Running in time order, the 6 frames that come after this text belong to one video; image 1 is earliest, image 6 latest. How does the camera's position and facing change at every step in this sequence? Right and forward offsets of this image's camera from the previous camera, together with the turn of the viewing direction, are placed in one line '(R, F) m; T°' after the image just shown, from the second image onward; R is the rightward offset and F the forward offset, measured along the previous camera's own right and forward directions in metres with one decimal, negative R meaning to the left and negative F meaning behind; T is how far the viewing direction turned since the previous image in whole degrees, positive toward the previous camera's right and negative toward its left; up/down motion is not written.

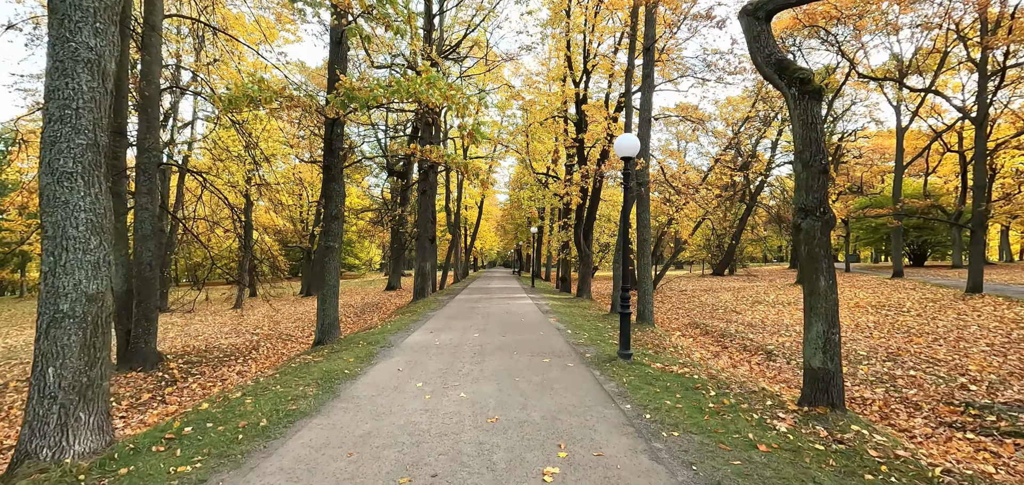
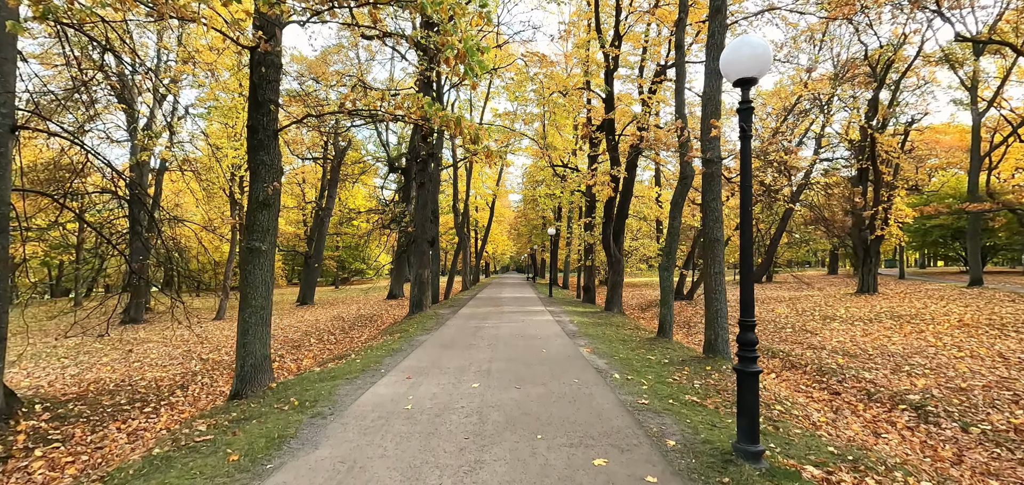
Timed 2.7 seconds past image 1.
(-0.1, +2.8) m; -2°
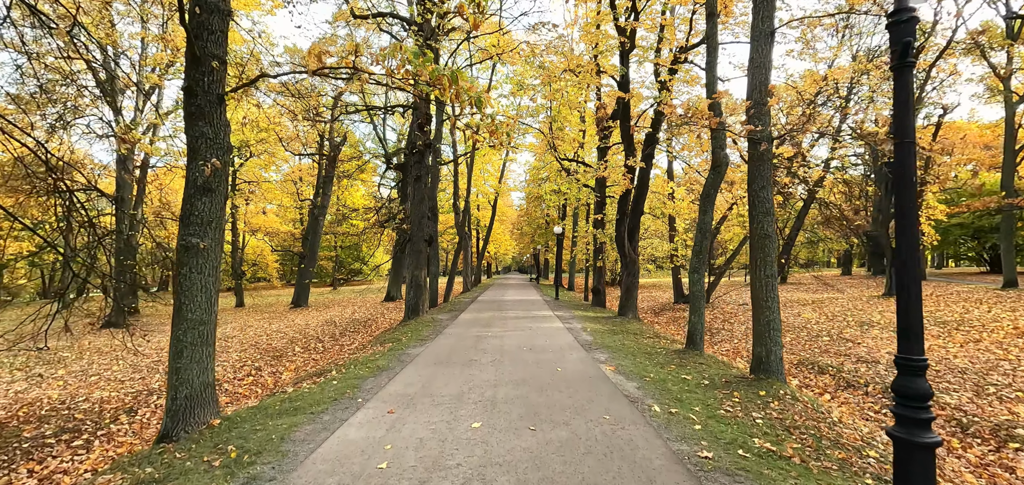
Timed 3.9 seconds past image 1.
(-0.1, +1.2) m; 0°
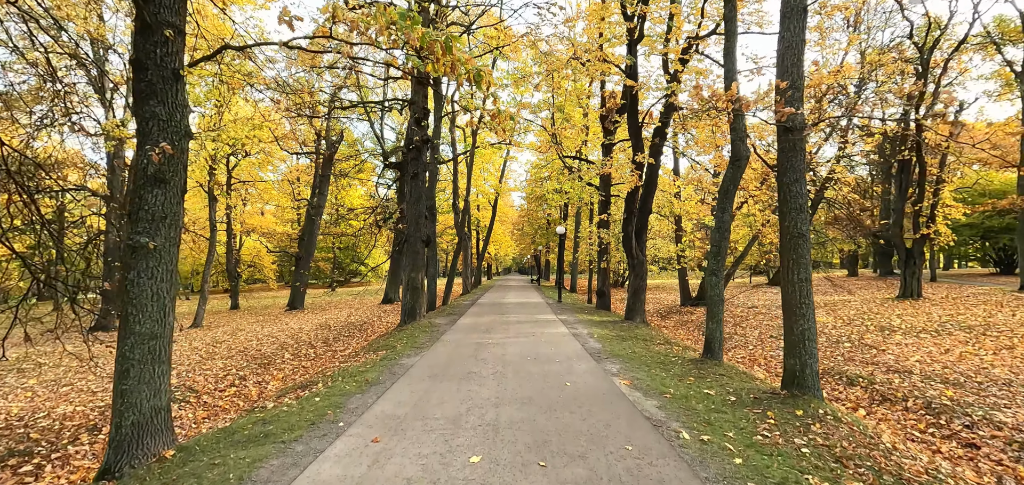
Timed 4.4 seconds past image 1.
(0.0, +0.6) m; 0°
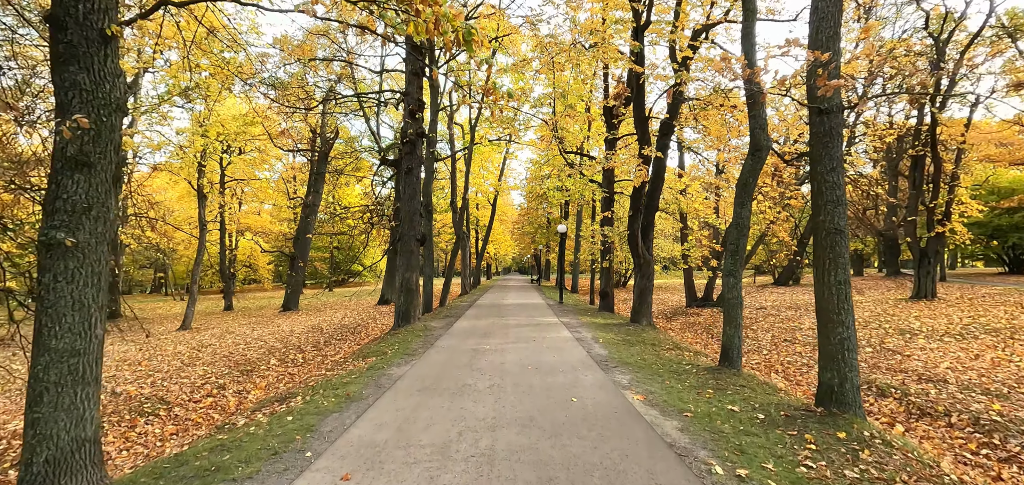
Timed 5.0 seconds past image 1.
(0.0, +0.6) m; 0°
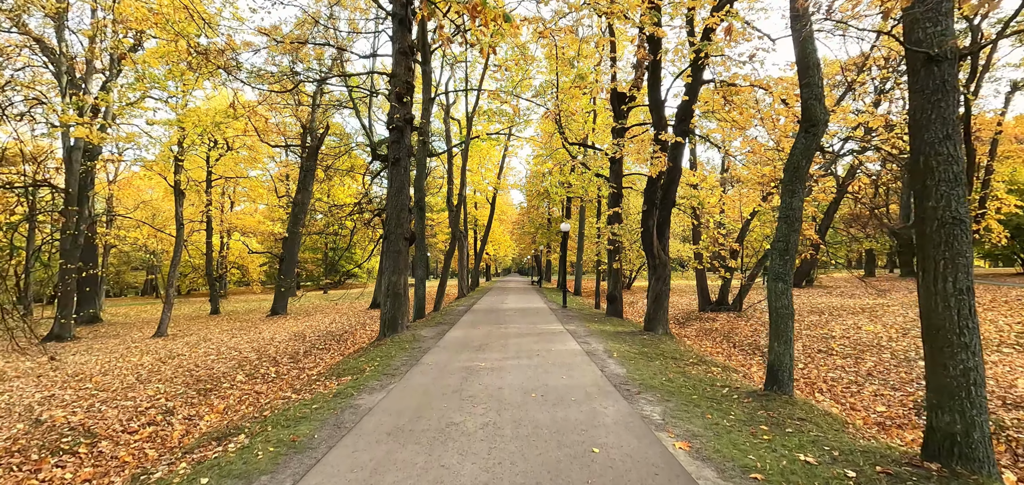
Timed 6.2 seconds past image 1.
(0.0, +1.3) m; 0°
